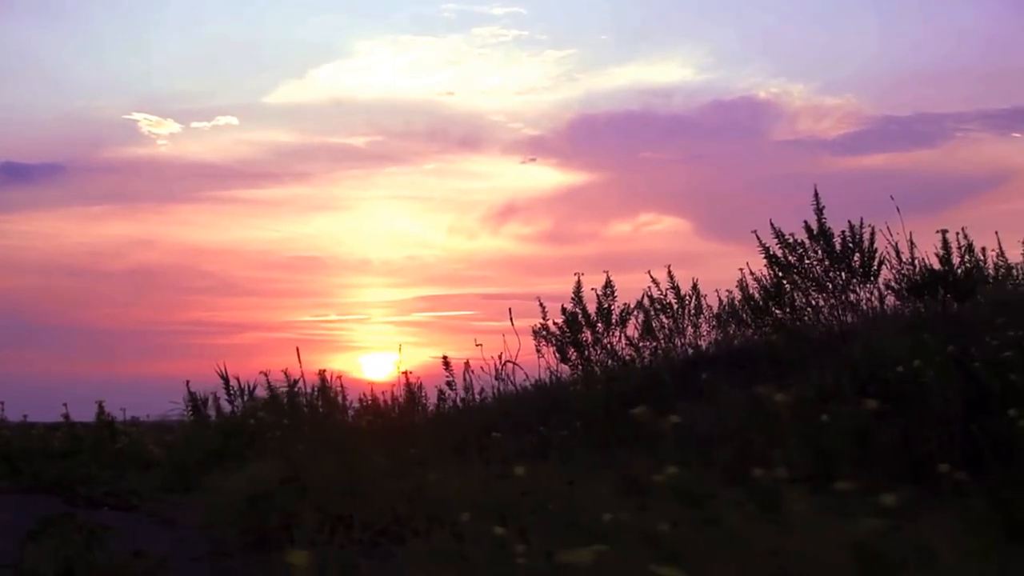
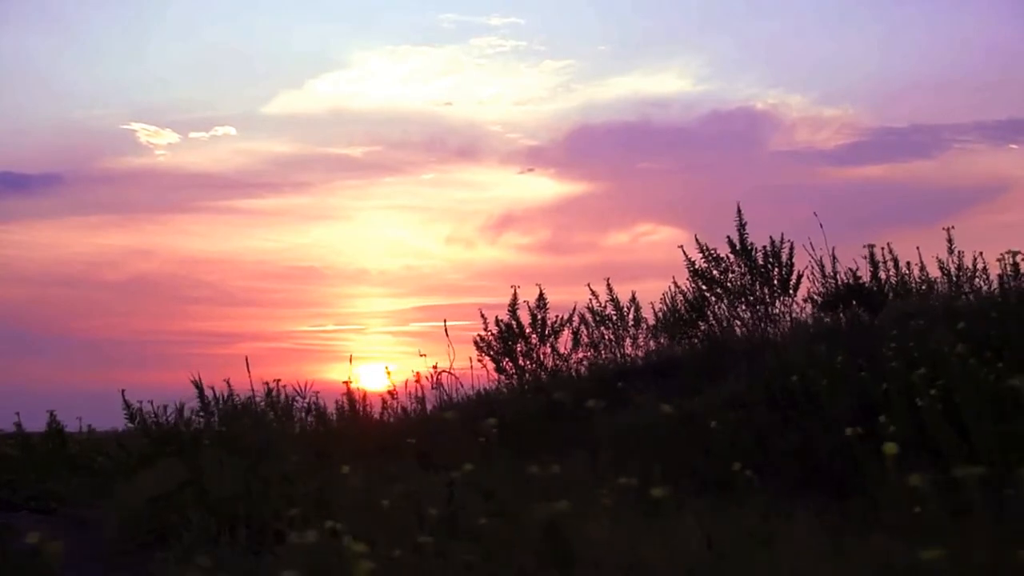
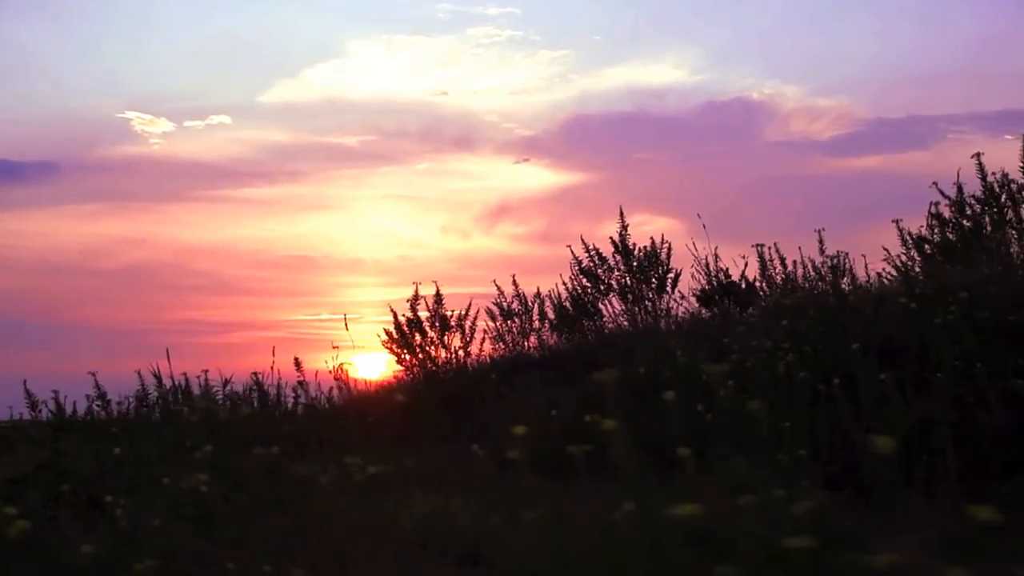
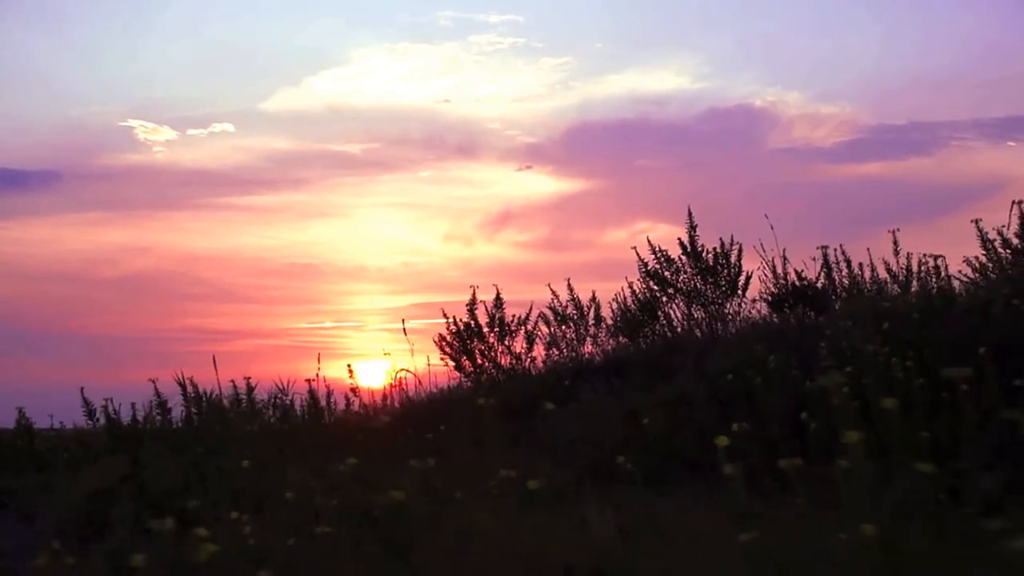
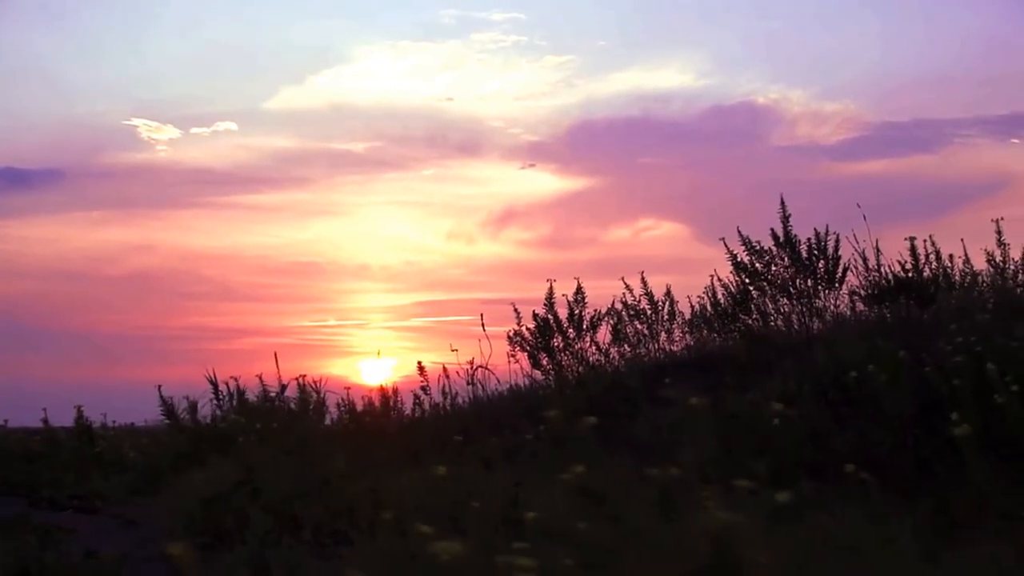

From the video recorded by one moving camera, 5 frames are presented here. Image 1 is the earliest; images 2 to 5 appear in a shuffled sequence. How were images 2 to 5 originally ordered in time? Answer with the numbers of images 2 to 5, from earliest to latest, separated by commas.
5, 2, 4, 3
